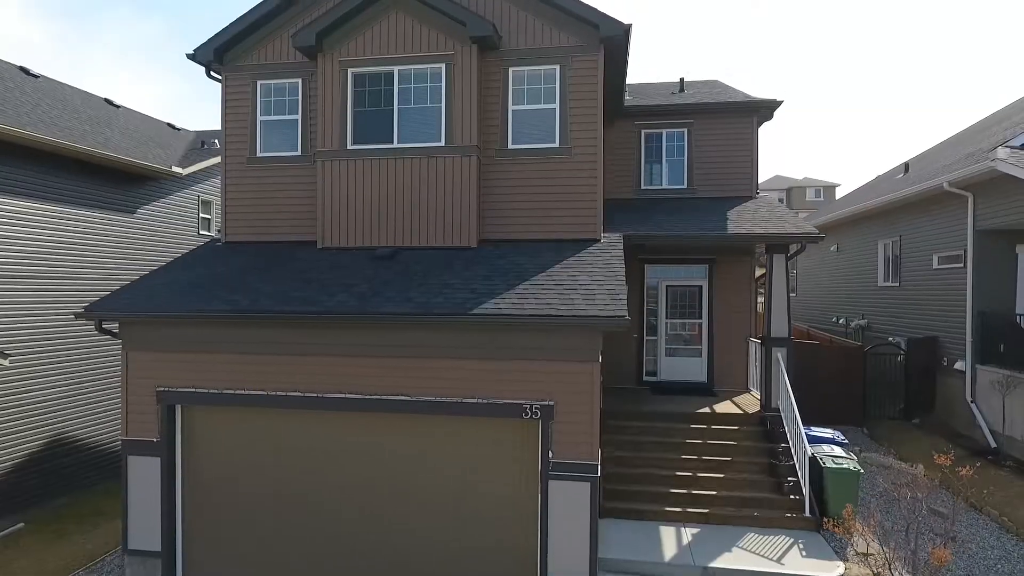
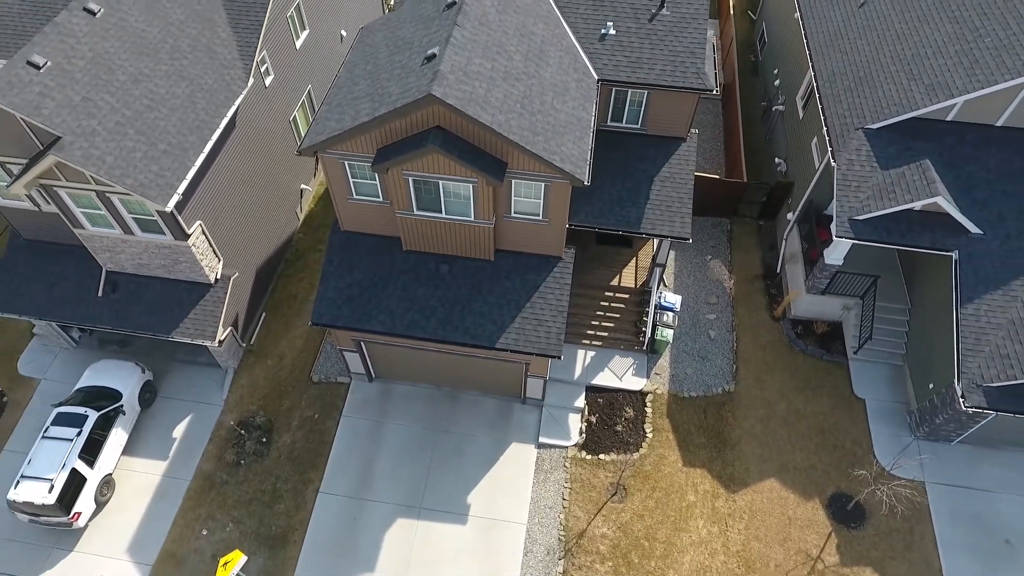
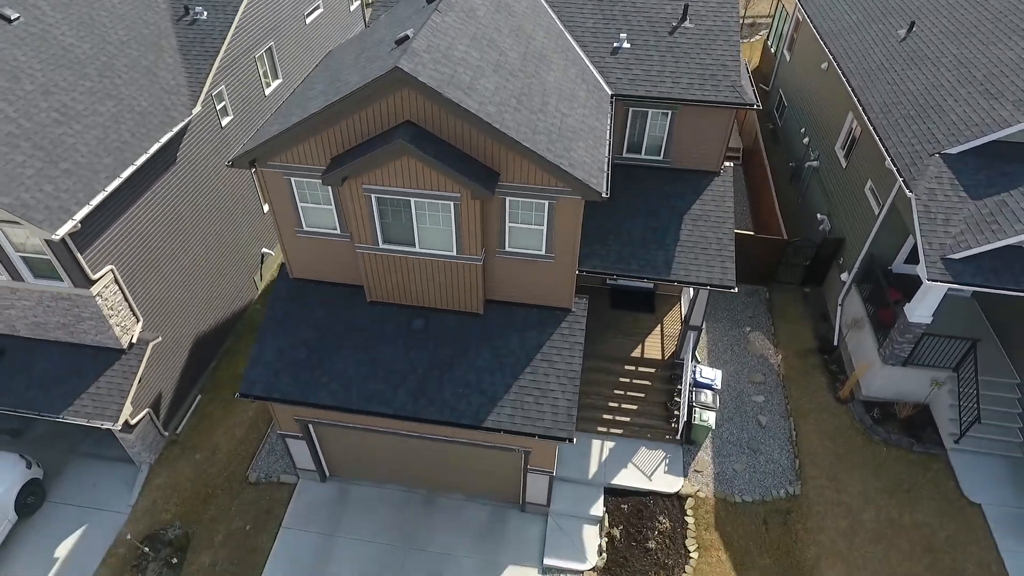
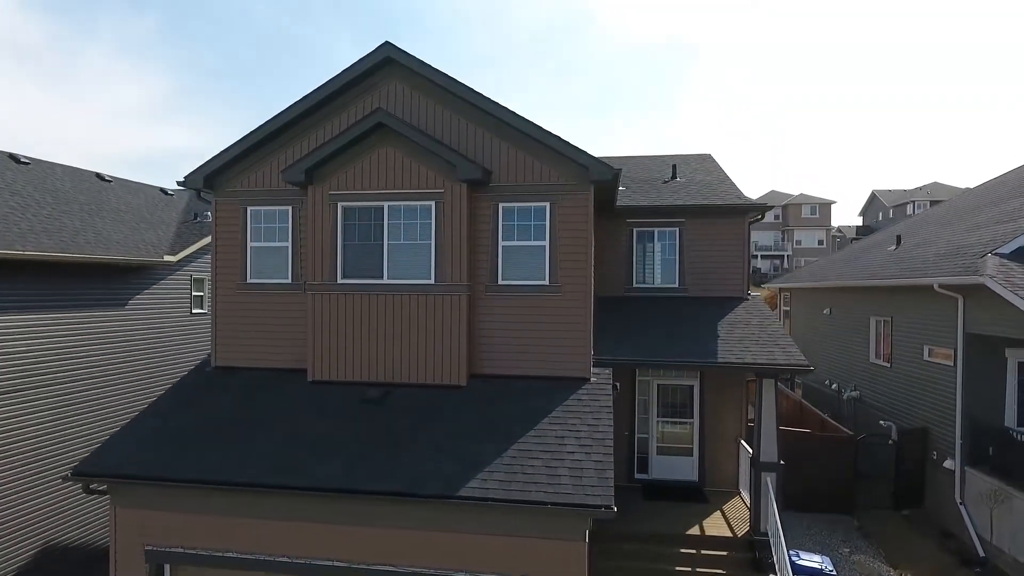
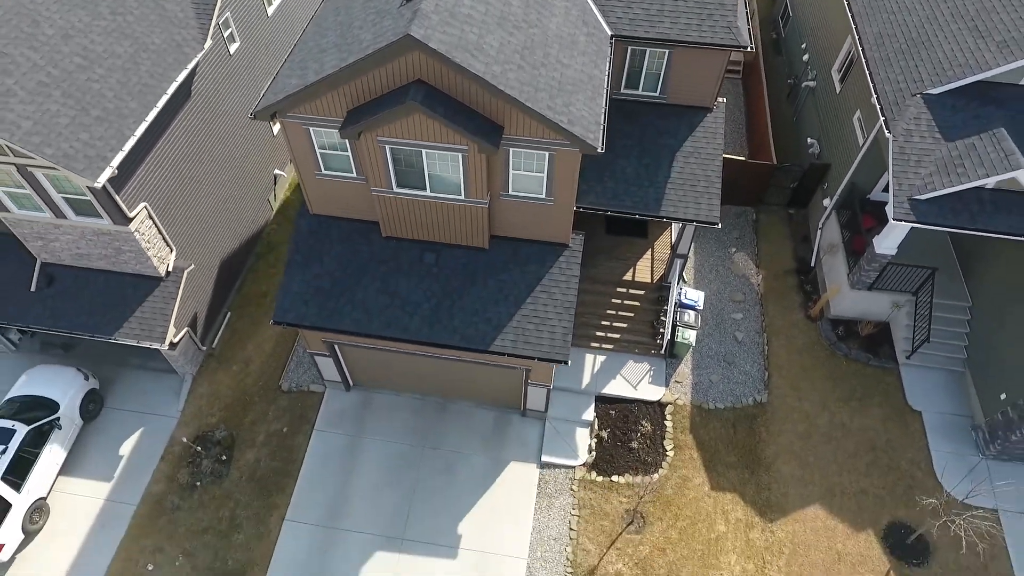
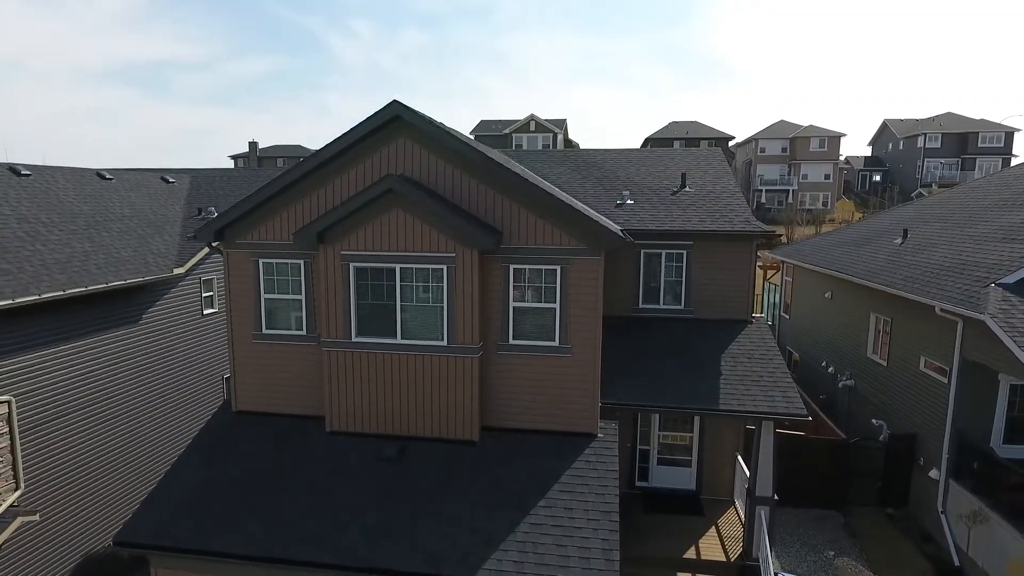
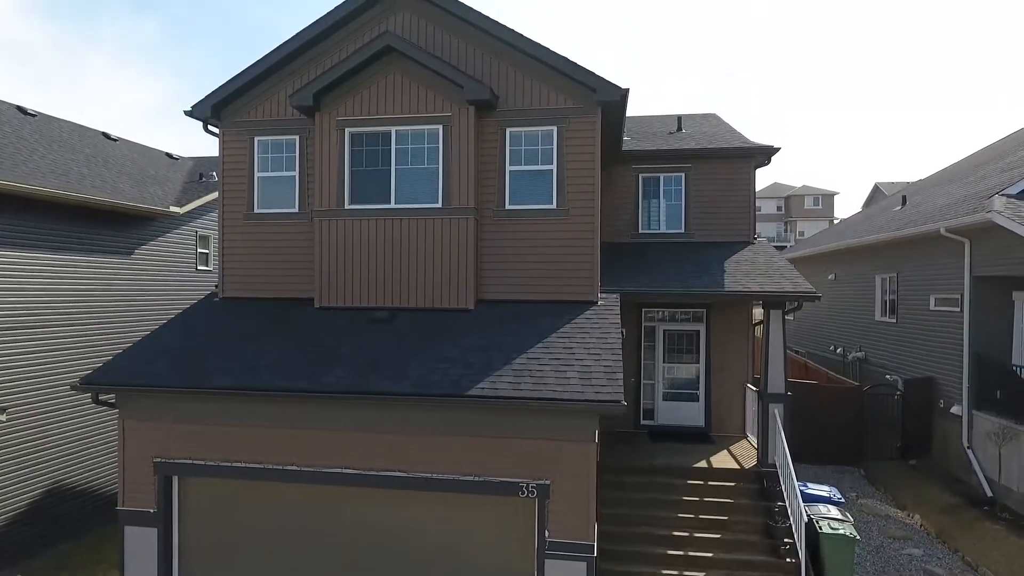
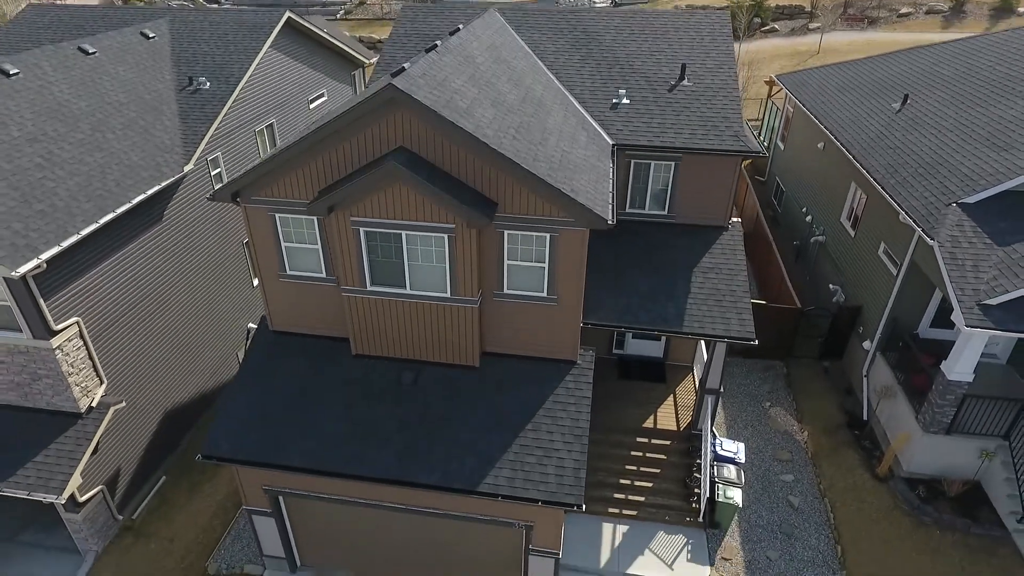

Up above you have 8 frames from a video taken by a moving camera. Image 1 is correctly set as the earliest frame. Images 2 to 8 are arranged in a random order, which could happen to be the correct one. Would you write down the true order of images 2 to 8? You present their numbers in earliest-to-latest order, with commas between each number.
7, 4, 6, 8, 3, 5, 2
